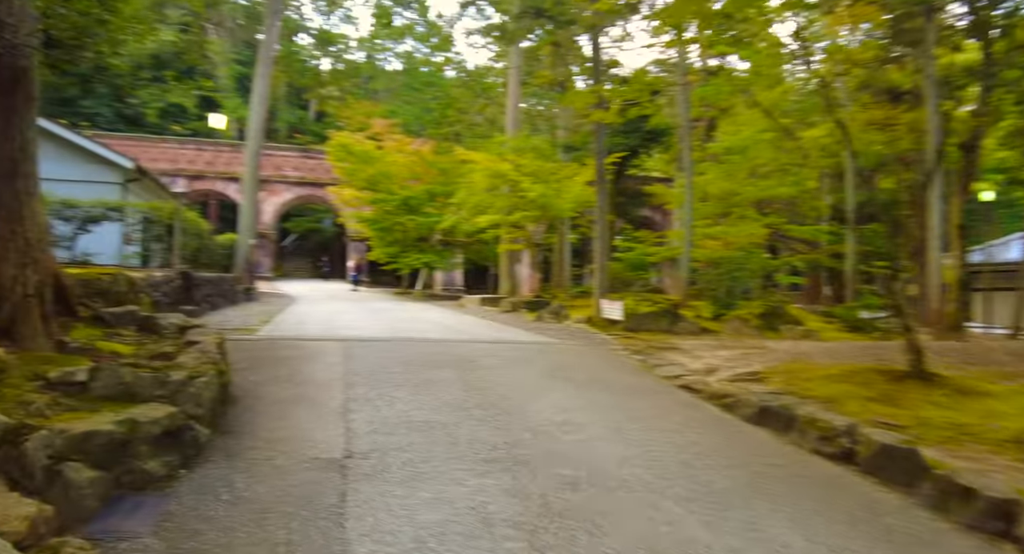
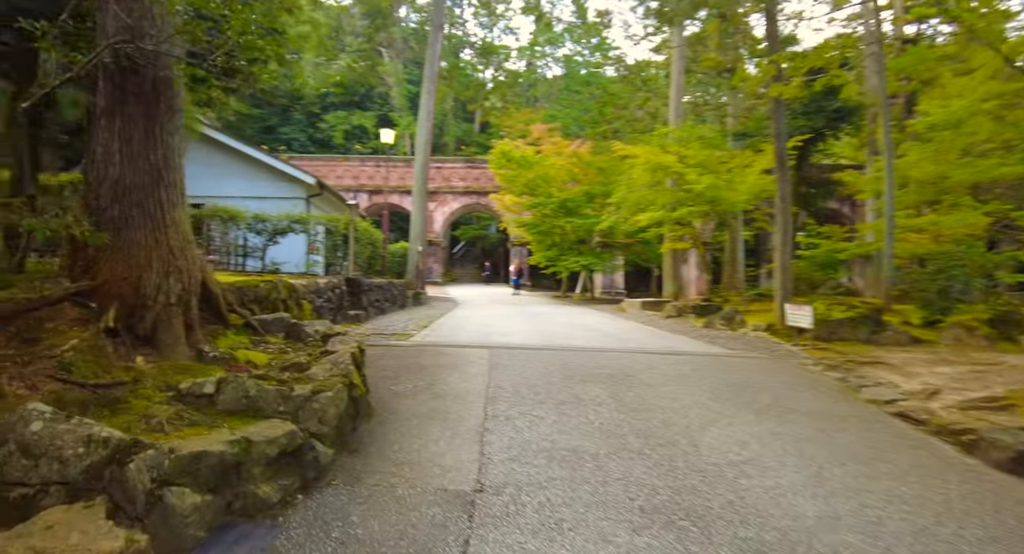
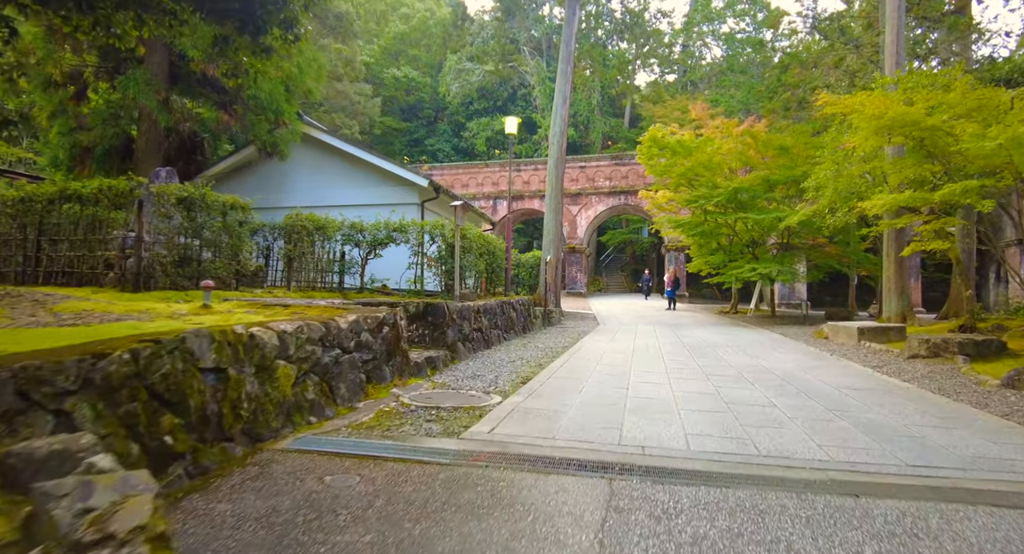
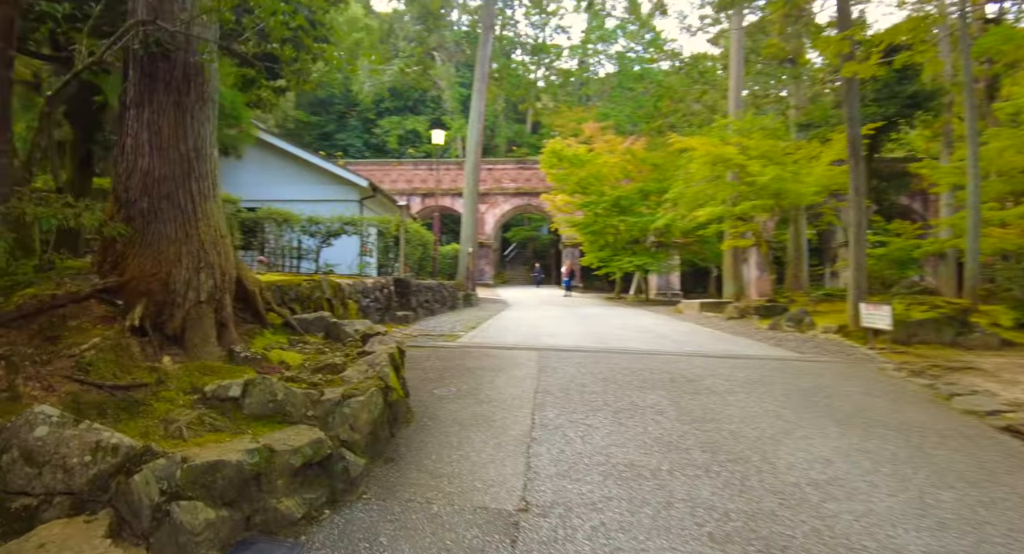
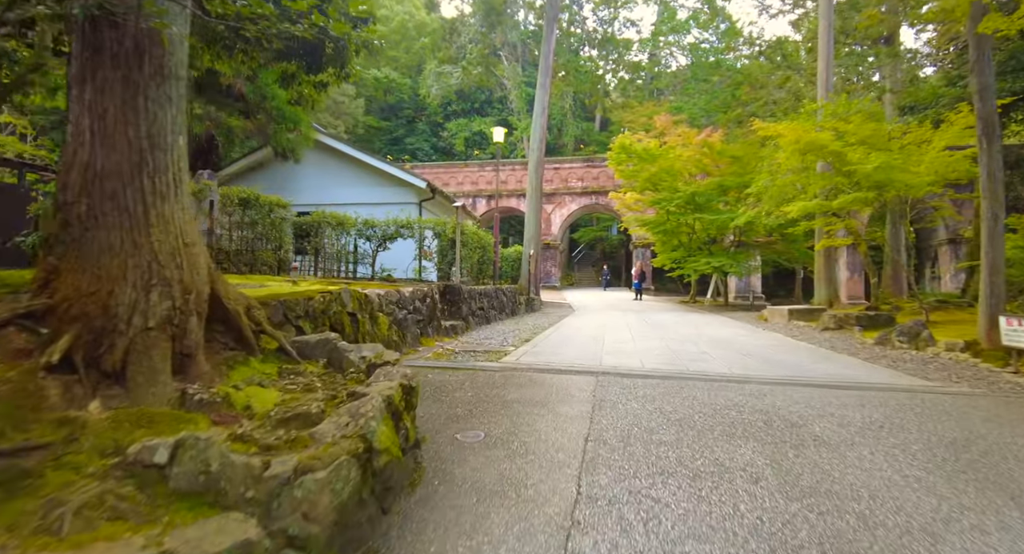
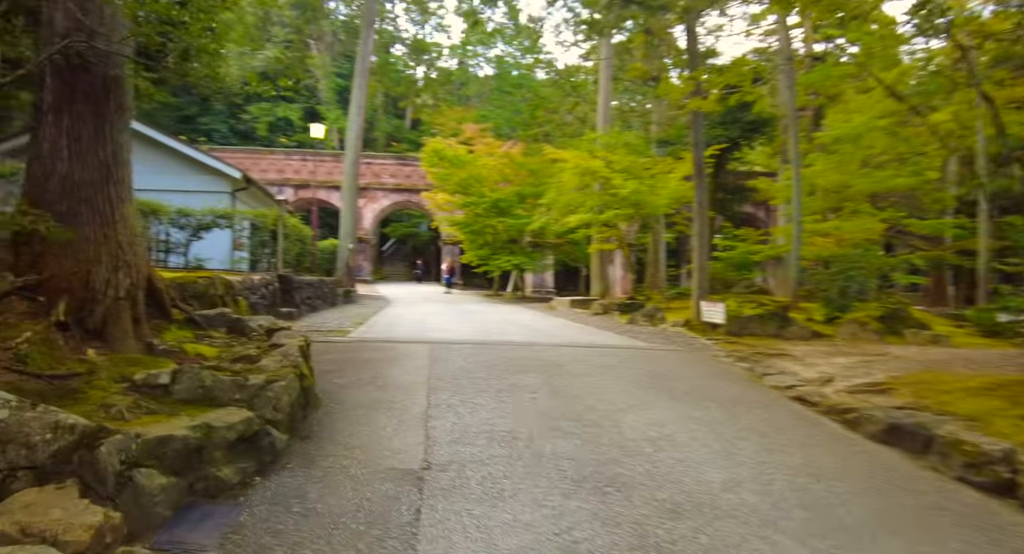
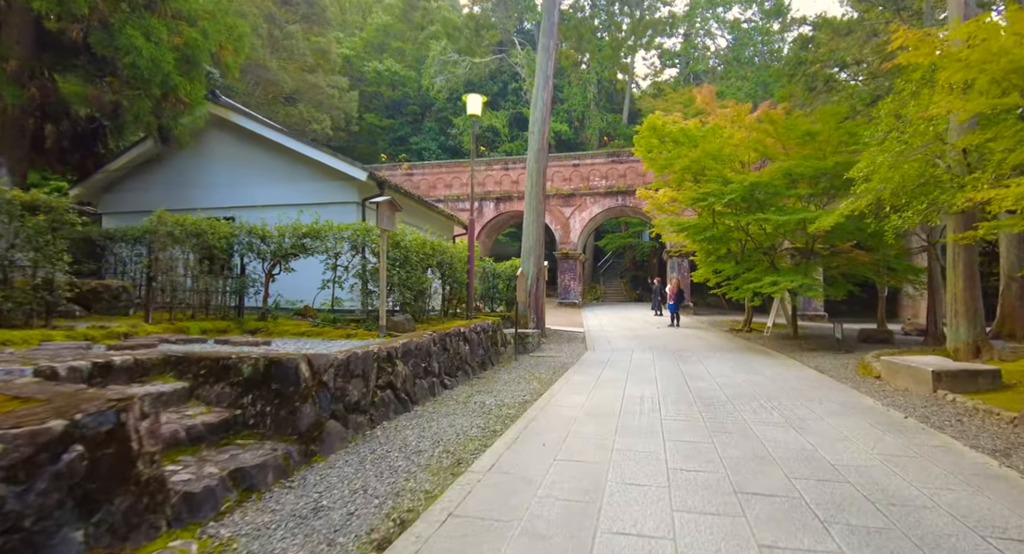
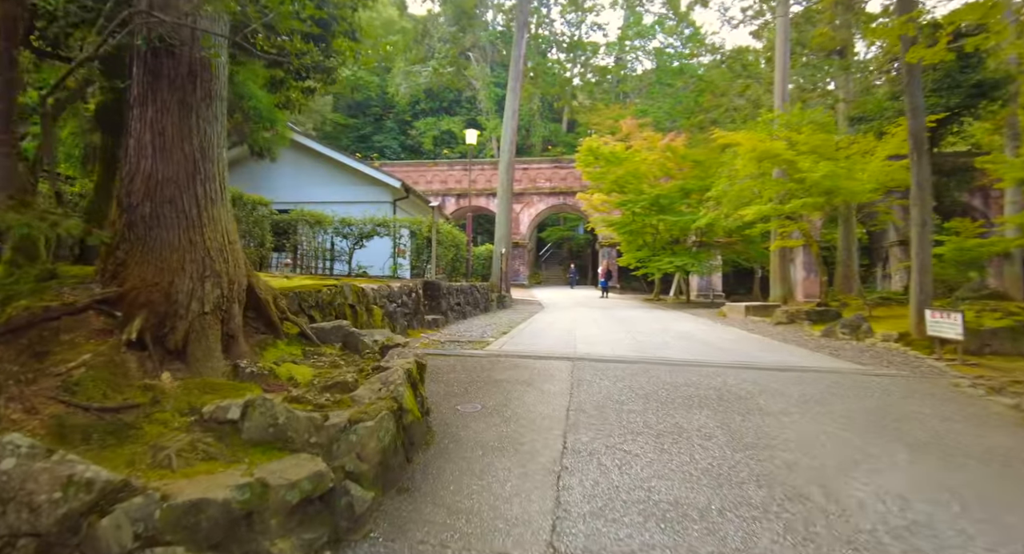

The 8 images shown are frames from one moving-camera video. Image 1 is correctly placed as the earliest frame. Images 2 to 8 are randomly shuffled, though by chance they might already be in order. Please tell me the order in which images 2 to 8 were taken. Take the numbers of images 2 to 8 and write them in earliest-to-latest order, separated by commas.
6, 2, 4, 8, 5, 3, 7
